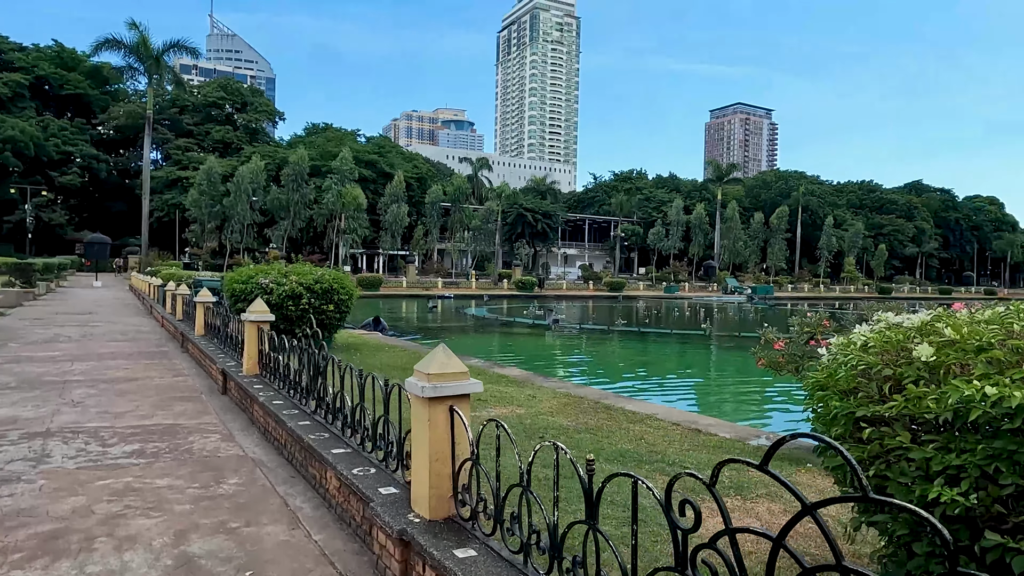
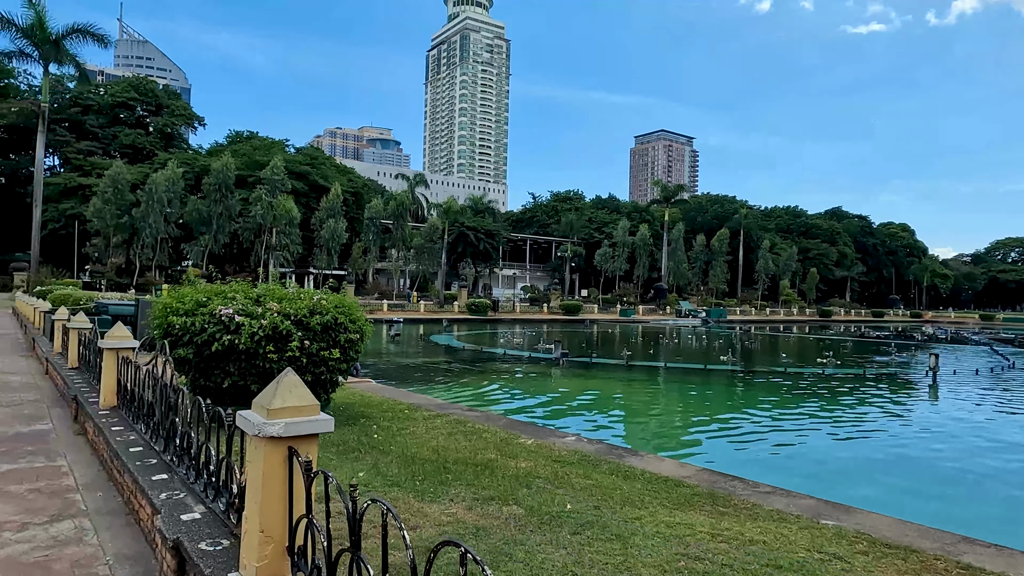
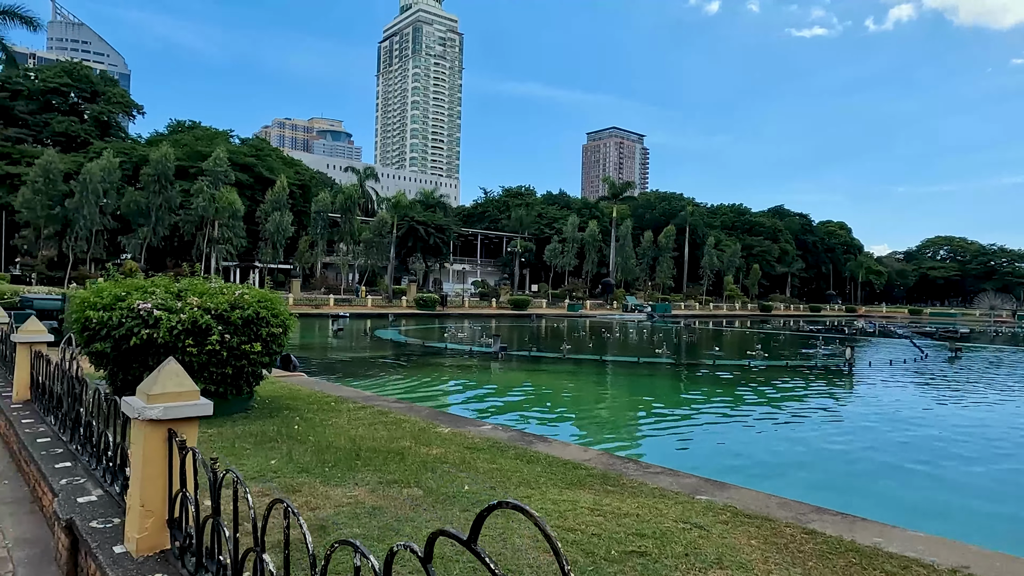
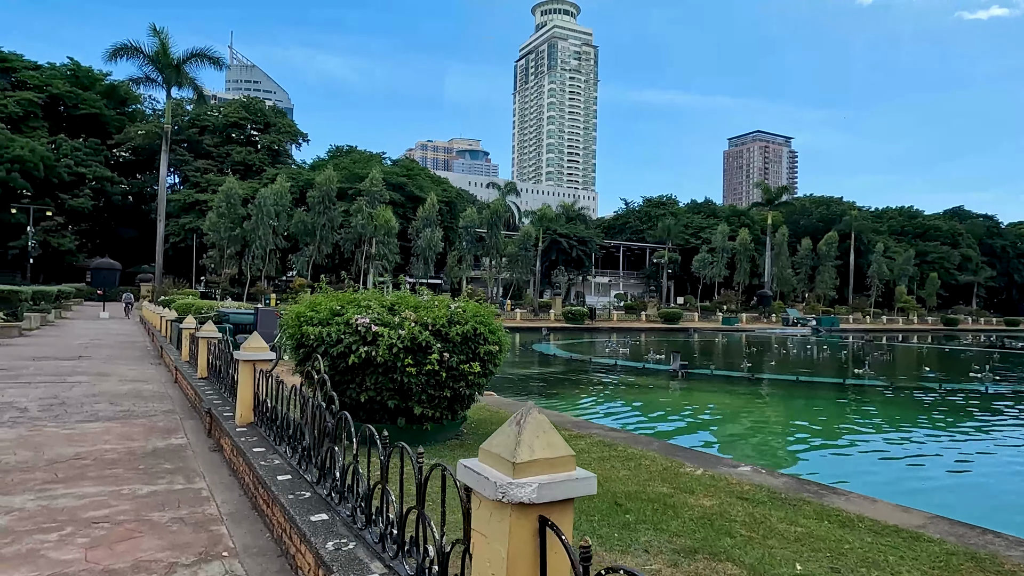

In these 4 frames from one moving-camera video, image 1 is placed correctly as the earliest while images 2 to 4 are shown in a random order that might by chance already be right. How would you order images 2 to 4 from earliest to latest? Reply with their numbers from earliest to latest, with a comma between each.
3, 2, 4
